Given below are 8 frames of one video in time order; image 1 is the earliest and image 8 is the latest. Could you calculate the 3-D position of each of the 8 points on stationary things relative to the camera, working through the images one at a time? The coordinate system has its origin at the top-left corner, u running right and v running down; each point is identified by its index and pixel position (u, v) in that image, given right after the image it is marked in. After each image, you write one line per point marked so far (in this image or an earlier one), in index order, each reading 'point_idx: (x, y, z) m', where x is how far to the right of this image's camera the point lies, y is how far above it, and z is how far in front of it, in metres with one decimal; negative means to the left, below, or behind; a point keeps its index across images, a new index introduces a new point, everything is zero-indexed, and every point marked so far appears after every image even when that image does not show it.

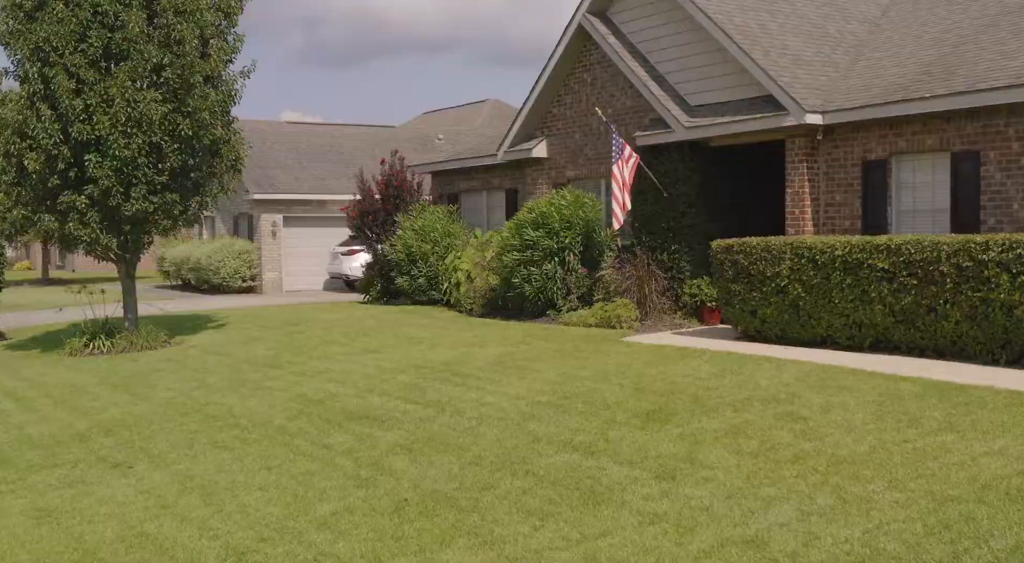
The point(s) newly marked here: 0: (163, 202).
0: (-5.4, +1.2, +14.0) m
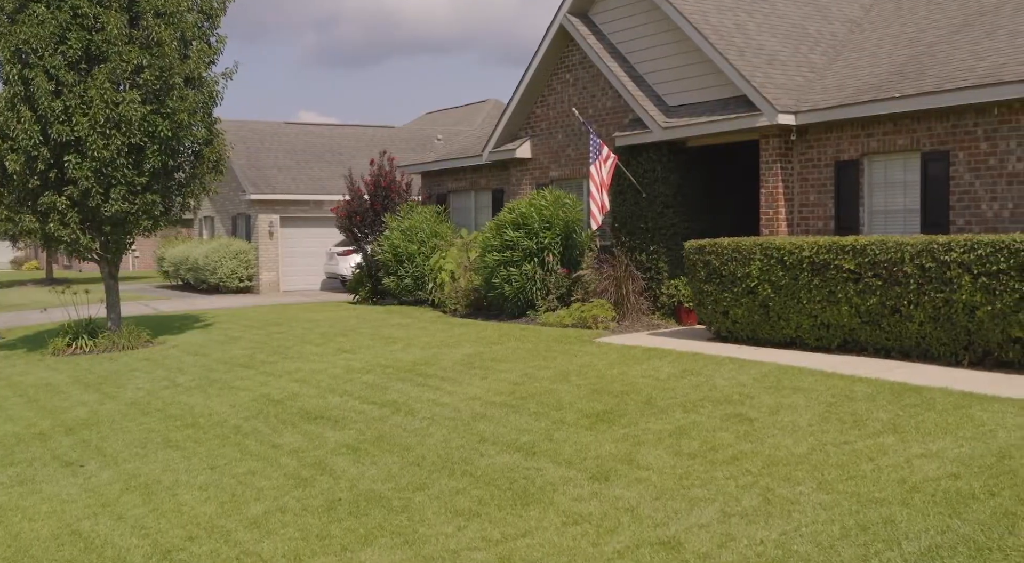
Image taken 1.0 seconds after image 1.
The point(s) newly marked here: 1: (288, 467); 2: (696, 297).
0: (-5.8, +1.2, +14.1) m
1: (-1.8, -1.5, +7.1) m
2: (+2.5, -0.2, +12.4) m
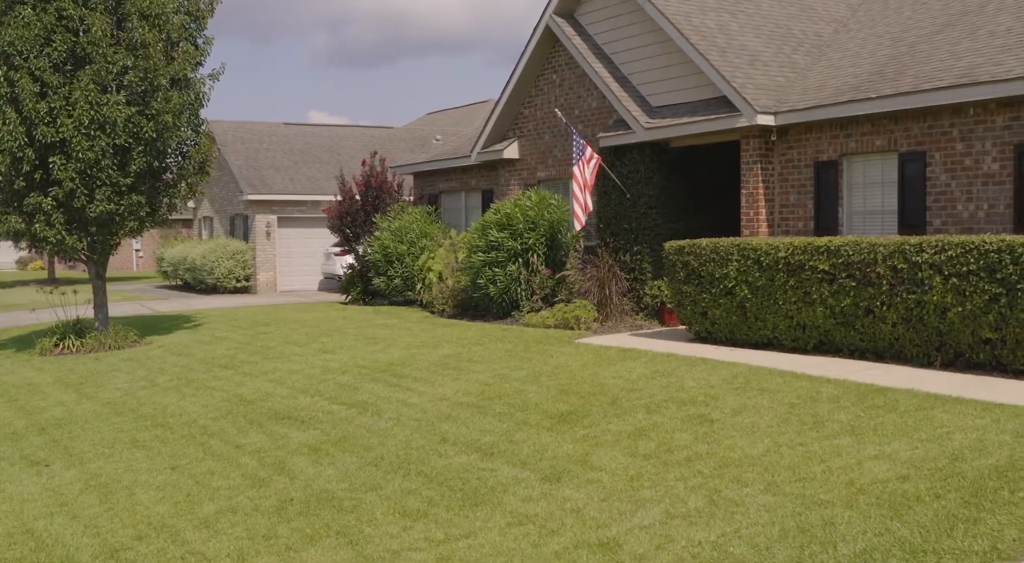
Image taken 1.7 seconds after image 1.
0: (-6.1, +1.2, +14.2) m
1: (-2.1, -1.5, +7.1) m
2: (+2.3, -0.2, +12.4) m
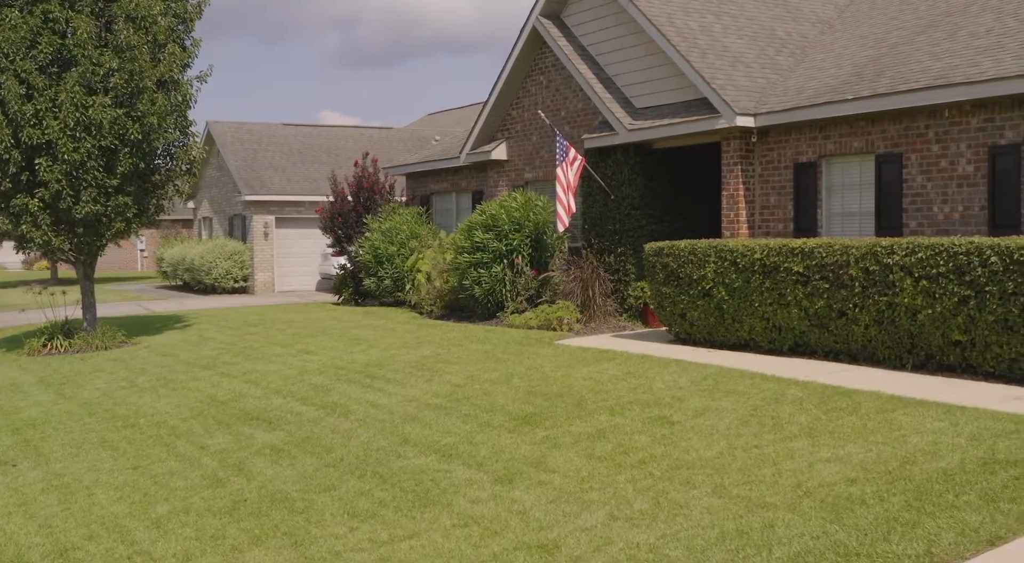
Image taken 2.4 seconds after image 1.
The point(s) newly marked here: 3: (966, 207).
0: (-6.3, +1.2, +14.3) m
1: (-2.4, -1.5, +7.2) m
2: (+2.0, -0.2, +12.4) m
3: (+5.2, +0.9, +10.2) m
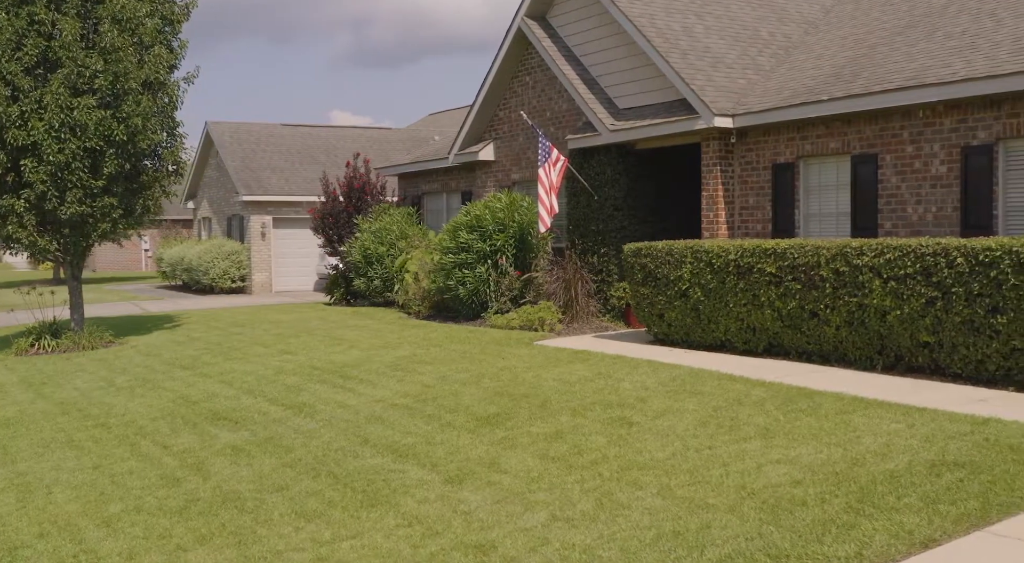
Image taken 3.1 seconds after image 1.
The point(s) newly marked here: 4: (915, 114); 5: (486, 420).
0: (-6.6, +1.2, +14.4) m
1: (-2.8, -1.5, +7.2) m
2: (+1.7, -0.2, +12.4) m
3: (+4.9, +0.8, +10.2) m
4: (+4.6, +1.9, +10.3) m
5: (-0.2, -1.2, +8.0) m
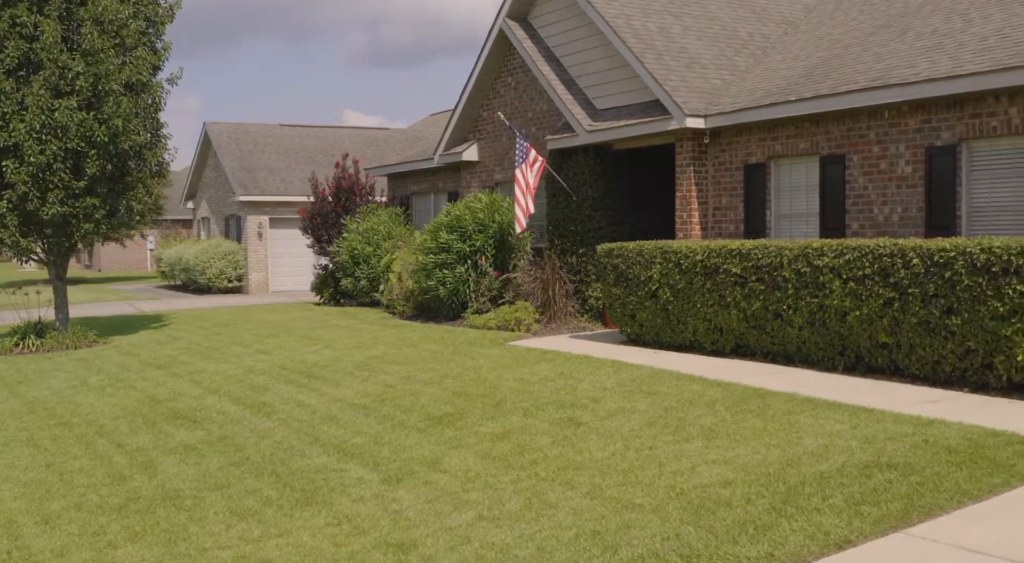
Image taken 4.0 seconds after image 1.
0: (-6.9, +1.2, +14.5) m
1: (-3.2, -1.5, +7.3) m
2: (+1.3, -0.2, +12.4) m
3: (+4.4, +0.8, +10.1) m
4: (+4.2, +1.9, +10.3) m
5: (-0.7, -1.2, +8.1) m
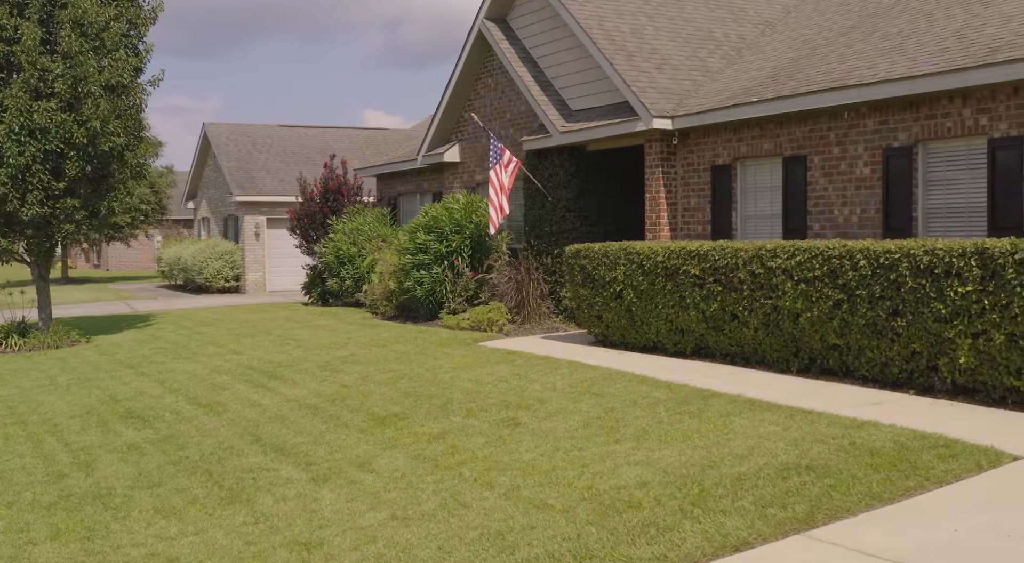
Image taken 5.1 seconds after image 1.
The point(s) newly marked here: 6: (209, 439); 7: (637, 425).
0: (-7.3, +1.2, +14.7) m
1: (-3.7, -1.5, +7.4) m
2: (+0.9, -0.3, +12.4) m
3: (+4.0, +0.8, +10.1) m
4: (+3.8, +1.9, +10.3) m
5: (-1.2, -1.2, +8.1) m
6: (-2.7, -1.4, +7.9) m
7: (+1.0, -1.2, +7.4) m
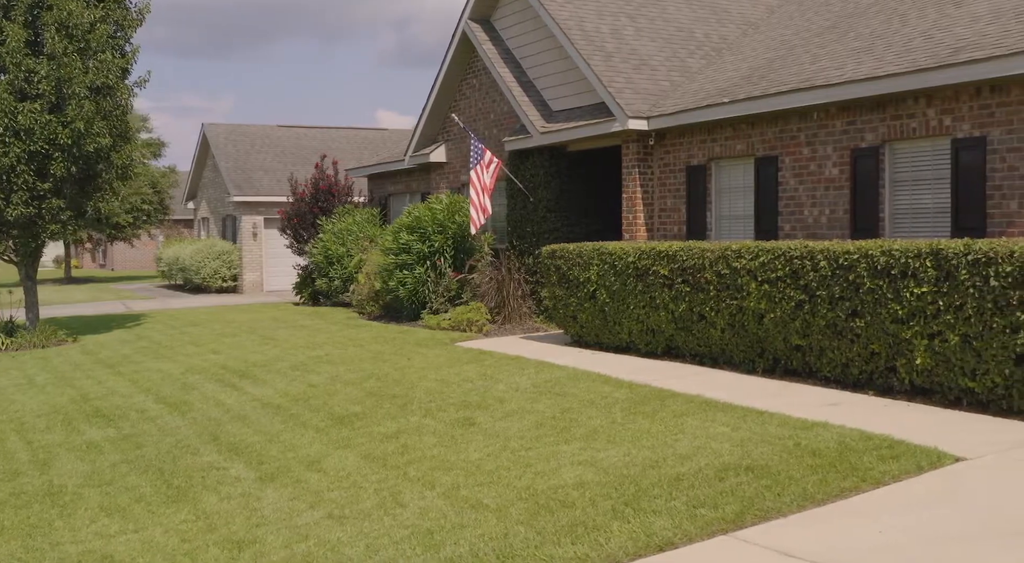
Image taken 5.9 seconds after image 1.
0: (-7.6, +1.2, +14.8) m
1: (-4.1, -1.5, +7.5) m
2: (+0.6, -0.3, +12.5) m
3: (+3.6, +0.8, +10.1) m
4: (+3.4, +1.9, +10.3) m
5: (-1.6, -1.3, +8.2) m
6: (-3.0, -1.4, +7.9) m
7: (+0.7, -1.2, +7.4) m
